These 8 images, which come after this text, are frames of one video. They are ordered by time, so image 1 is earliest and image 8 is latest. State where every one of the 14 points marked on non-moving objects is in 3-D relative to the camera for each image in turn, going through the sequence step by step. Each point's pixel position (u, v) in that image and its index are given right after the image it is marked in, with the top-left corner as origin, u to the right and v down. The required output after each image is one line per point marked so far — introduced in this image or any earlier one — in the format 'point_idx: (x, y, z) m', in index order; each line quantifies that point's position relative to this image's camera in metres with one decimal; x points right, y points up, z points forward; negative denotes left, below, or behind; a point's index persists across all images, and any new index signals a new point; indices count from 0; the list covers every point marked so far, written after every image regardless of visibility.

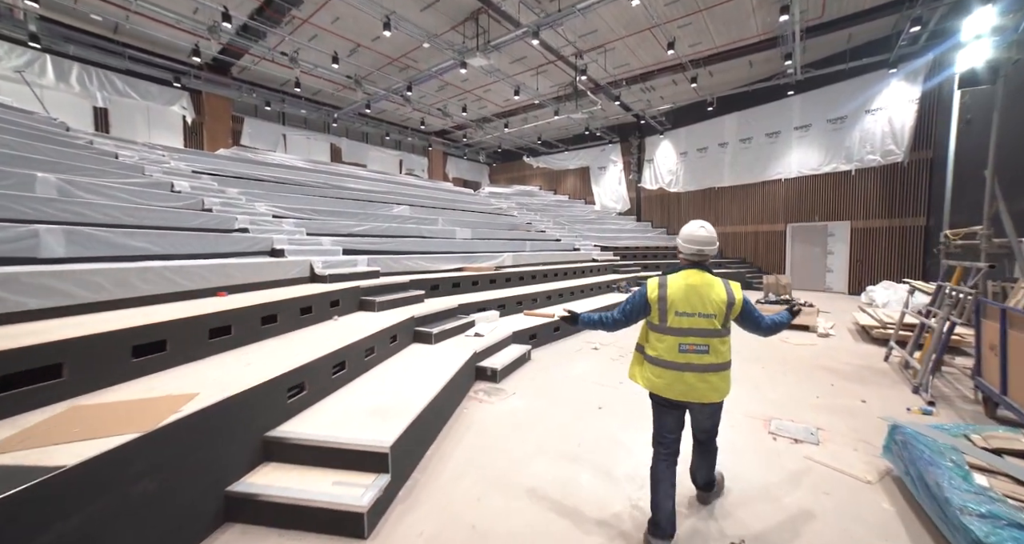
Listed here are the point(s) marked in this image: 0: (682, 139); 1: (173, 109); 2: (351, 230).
0: (+4.5, +3.5, +11.0) m
1: (-7.1, +3.5, +8.9) m
2: (-2.2, +0.6, +5.8) m
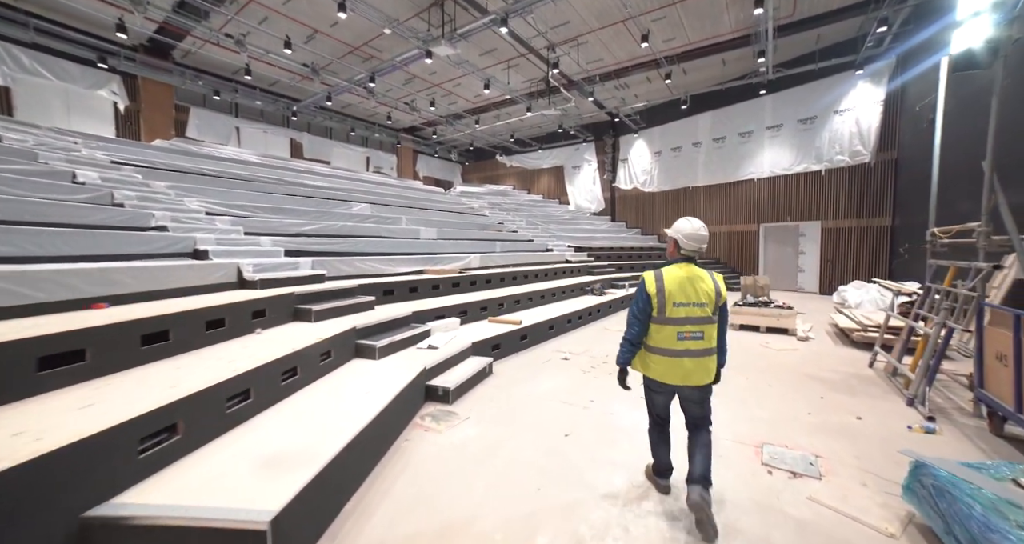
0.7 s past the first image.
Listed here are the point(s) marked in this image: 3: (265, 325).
0: (+3.7, +3.5, +10.9) m
1: (-7.7, +3.4, +8.1) m
2: (-2.7, +0.5, +5.3) m
3: (-1.8, -0.4, +2.9) m
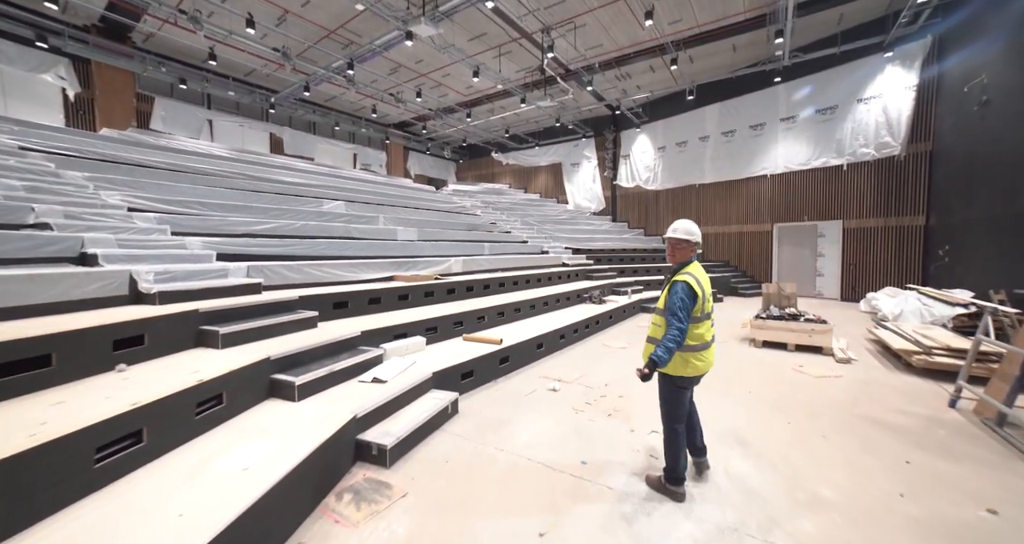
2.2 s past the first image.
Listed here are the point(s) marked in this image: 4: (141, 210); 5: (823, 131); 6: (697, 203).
0: (+3.6, +3.4, +10.1) m
1: (-7.9, +3.3, +7.4) m
2: (-2.9, +0.5, +4.5) m
3: (-2.0, -0.4, +2.2) m
4: (-3.6, +0.6, +4.1) m
5: (+5.7, +2.6, +7.6) m
6: (+4.3, +1.6, +9.7) m
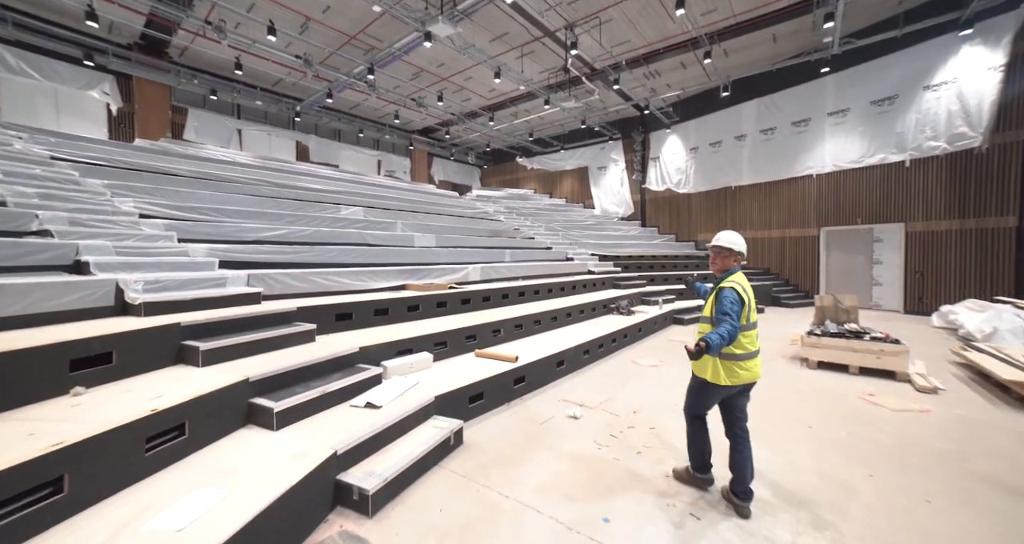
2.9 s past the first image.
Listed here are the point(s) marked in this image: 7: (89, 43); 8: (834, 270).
0: (+4.1, +3.2, +9.6) m
1: (-7.5, +3.2, +7.6) m
2: (-2.7, +0.4, +4.4) m
3: (-1.9, -0.5, +2.0) m
4: (-3.4, +0.5, +4.1) m
5: (+6.1, +2.4, +6.9) m
6: (+4.9, +1.5, +9.1) m
7: (-7.3, +3.9, +7.3) m
8: (+6.0, 0.0, +7.7) m
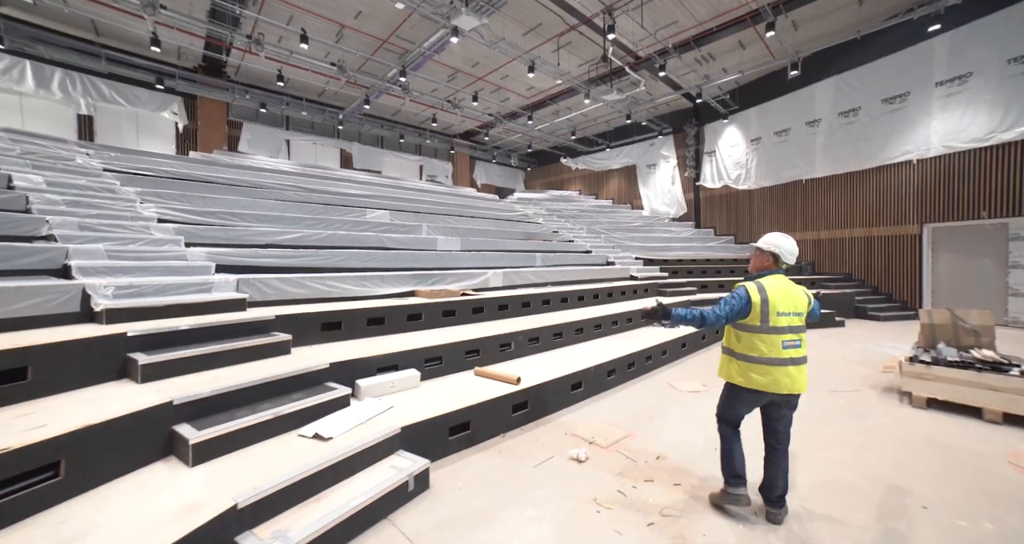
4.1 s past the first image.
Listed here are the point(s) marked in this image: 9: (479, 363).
0: (+5.0, +3.1, +8.6) m
1: (-6.8, +3.1, +8.1) m
2: (-2.5, +0.3, +4.2) m
3: (-2.1, -0.5, +1.7) m
4: (-3.3, +0.5, +4.0) m
5: (+6.5, +2.3, +5.6) m
6: (+5.6, +1.3, +7.9) m
7: (-6.6, +3.8, +7.8) m
8: (+6.5, 0.0, +6.4) m
9: (-0.2, -0.7, +3.1) m
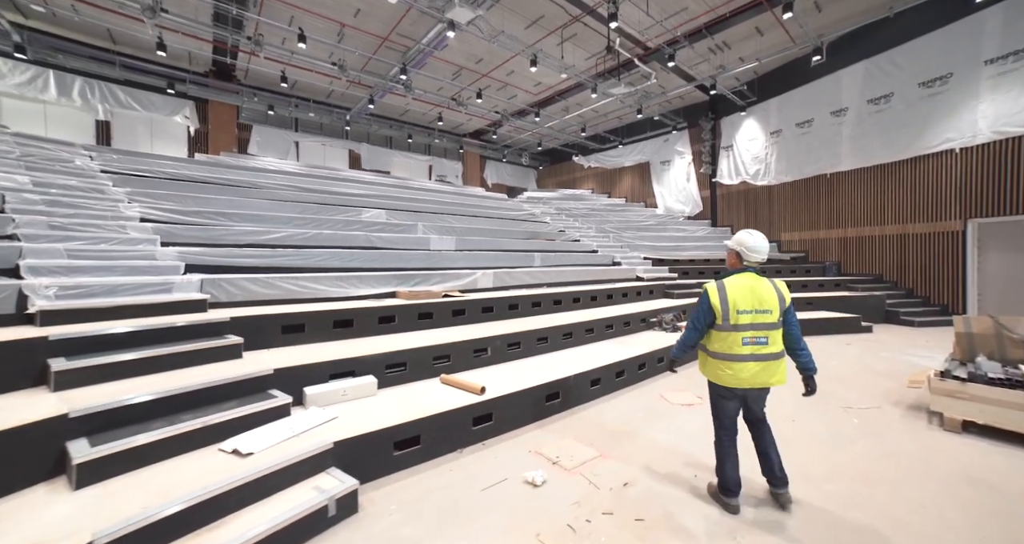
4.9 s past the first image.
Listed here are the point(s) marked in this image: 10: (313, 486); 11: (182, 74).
0: (+5.1, +3.1, +8.1) m
1: (-6.7, +3.1, +8.3) m
2: (-2.6, +0.3, +4.1) m
3: (-2.3, -0.5, +1.6) m
4: (-3.4, +0.5, +4.0) m
5: (+6.5, +2.3, +5.0) m
6: (+5.7, +1.3, +7.4) m
7: (-6.6, +3.8, +8.0) m
8: (+6.5, -0.1, +5.8) m
9: (-0.4, -0.7, +2.9) m
10: (-0.8, -0.9, +1.7) m
11: (-6.4, +3.9, +8.0) m
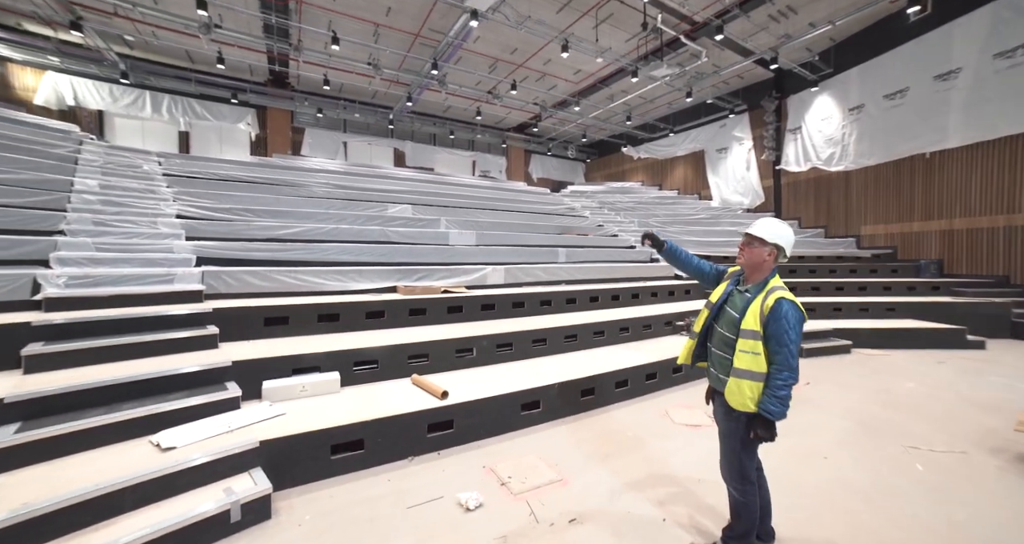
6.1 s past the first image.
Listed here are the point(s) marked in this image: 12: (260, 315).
0: (+5.7, +3.1, +7.0) m
1: (-5.9, +3.2, +9.0) m
2: (-2.5, +0.4, +4.3) m
3: (-2.6, -0.5, +1.8) m
4: (-3.3, +0.6, +4.2) m
5: (+6.6, +2.3, +3.8) m
6: (+6.2, +1.3, +6.2) m
7: (-5.8, +3.9, +8.6) m
8: (+6.7, -0.1, +4.5) m
9: (-0.5, -0.6, +2.7) m
10: (-1.1, -0.8, +1.6) m
11: (-5.6, +4.0, +8.7) m
12: (-1.7, -0.3, +2.8) m
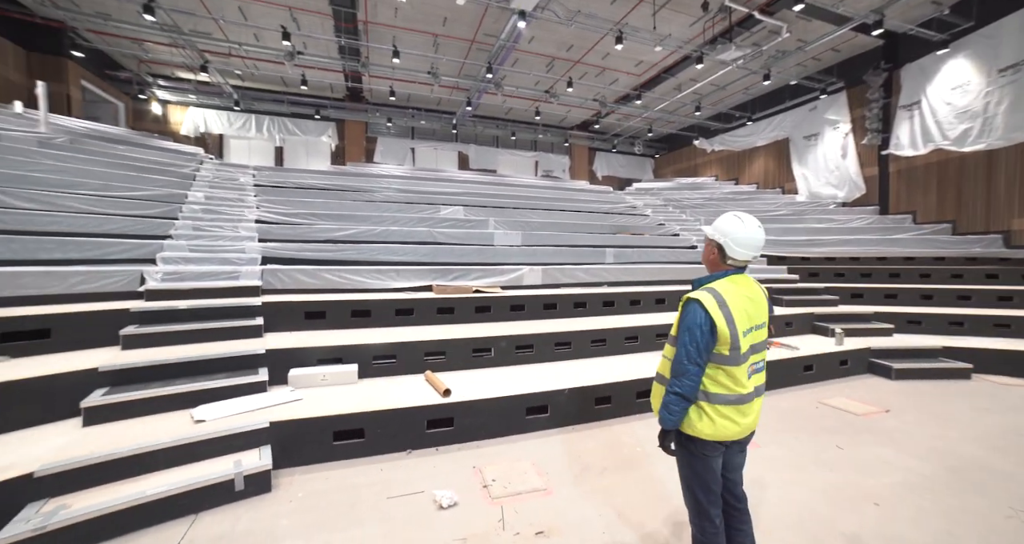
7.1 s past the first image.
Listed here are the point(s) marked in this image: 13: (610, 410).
0: (+6.5, +3.1, +5.8) m
1: (-4.6, +3.2, +9.9) m
2: (-2.0, +0.4, +4.6) m
3: (-2.6, -0.4, +2.2) m
4: (-2.9, +0.6, +4.8) m
5: (+6.8, +2.3, +2.5) m
6: (+6.9, +1.3, +5.0) m
7: (-4.5, +3.9, +9.6) m
8: (+7.1, -0.1, +3.2) m
9: (-0.4, -0.6, +2.8) m
10: (-1.2, -0.8, +1.8) m
11: (-4.3, +4.0, +9.6) m
12: (-1.5, -0.3, +3.0) m
13: (+0.6, -0.8, +2.5) m
